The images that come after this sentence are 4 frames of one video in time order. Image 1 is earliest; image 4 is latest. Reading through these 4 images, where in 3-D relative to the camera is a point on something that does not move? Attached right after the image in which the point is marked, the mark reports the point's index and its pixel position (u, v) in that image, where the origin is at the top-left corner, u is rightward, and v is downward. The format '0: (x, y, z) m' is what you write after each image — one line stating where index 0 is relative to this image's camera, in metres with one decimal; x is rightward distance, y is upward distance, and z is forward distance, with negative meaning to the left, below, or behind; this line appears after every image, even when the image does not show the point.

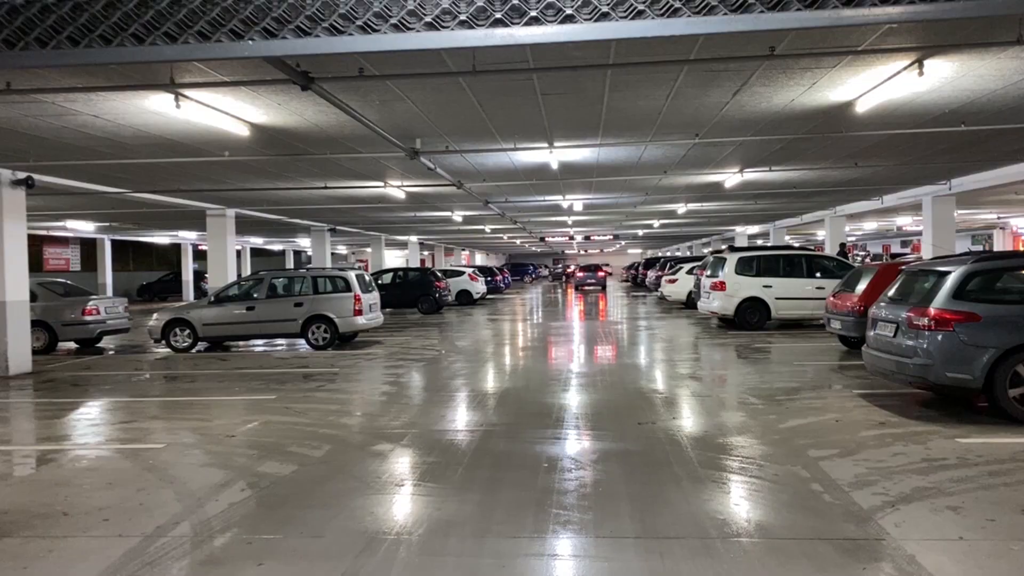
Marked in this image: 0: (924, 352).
0: (+3.5, -0.5, +6.7) m
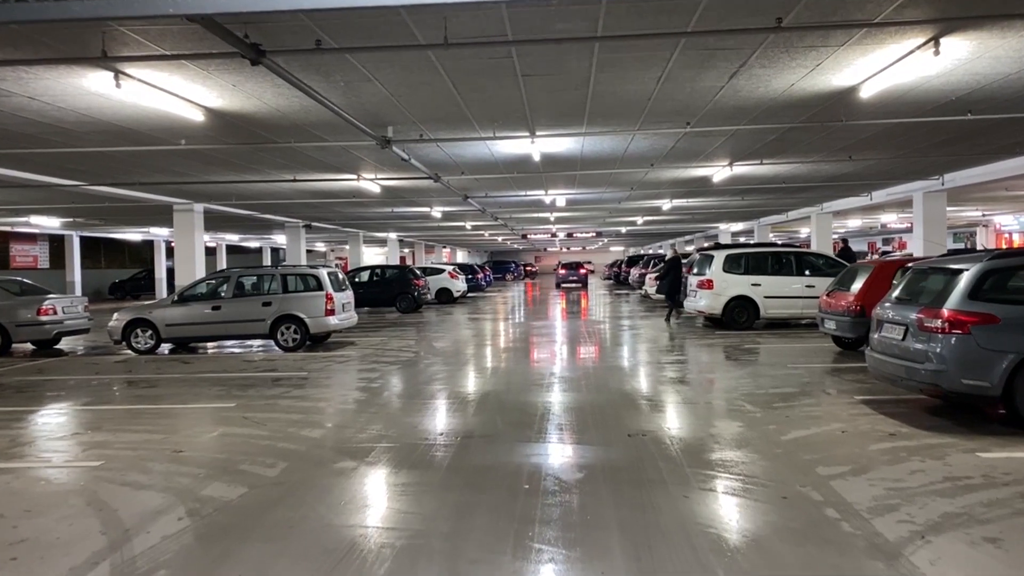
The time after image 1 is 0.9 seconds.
0: (+3.3, -0.5, +6.2) m
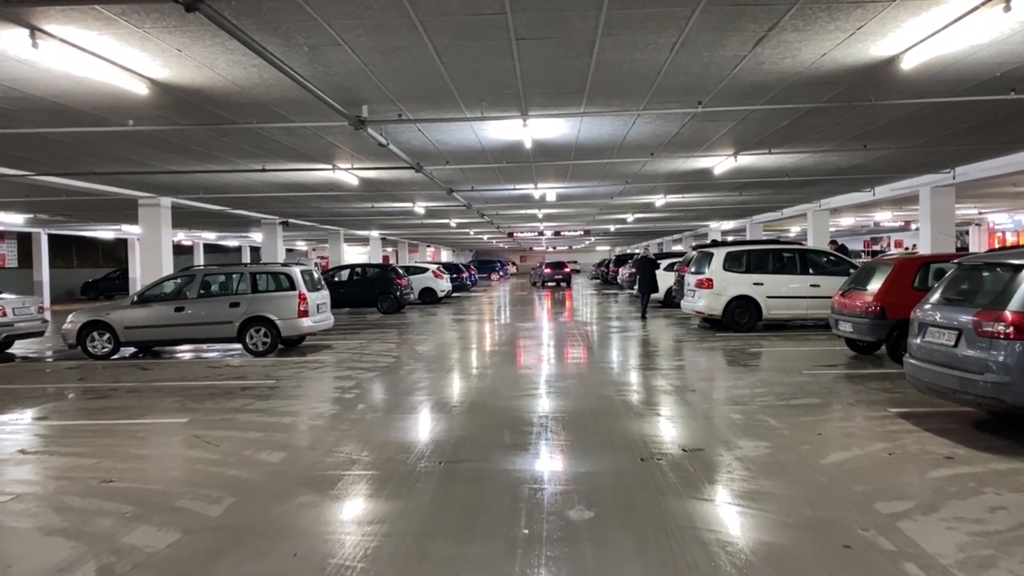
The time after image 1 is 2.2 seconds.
0: (+3.3, -0.5, +5.3) m
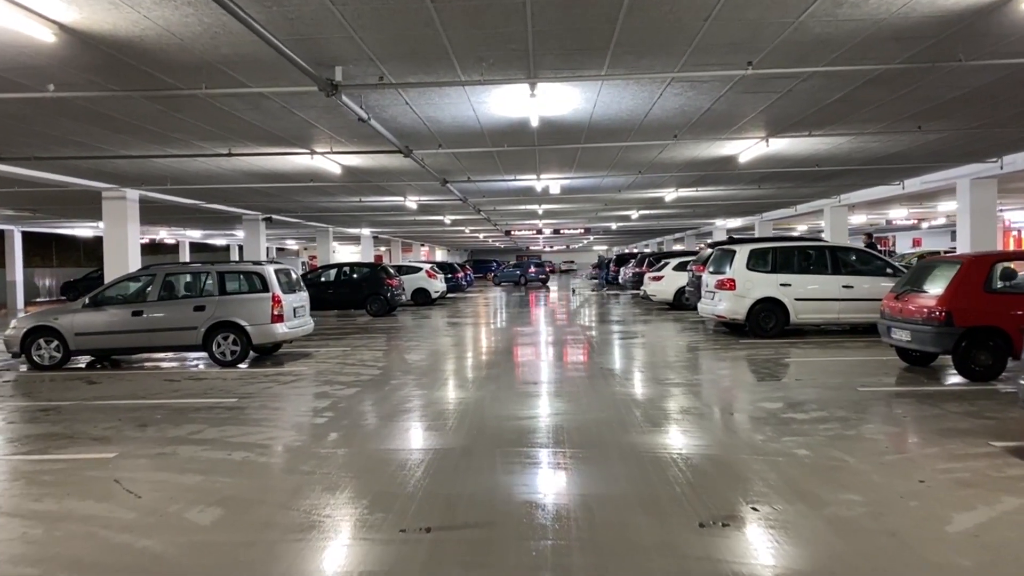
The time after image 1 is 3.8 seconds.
0: (+3.3, -0.5, +3.9) m
